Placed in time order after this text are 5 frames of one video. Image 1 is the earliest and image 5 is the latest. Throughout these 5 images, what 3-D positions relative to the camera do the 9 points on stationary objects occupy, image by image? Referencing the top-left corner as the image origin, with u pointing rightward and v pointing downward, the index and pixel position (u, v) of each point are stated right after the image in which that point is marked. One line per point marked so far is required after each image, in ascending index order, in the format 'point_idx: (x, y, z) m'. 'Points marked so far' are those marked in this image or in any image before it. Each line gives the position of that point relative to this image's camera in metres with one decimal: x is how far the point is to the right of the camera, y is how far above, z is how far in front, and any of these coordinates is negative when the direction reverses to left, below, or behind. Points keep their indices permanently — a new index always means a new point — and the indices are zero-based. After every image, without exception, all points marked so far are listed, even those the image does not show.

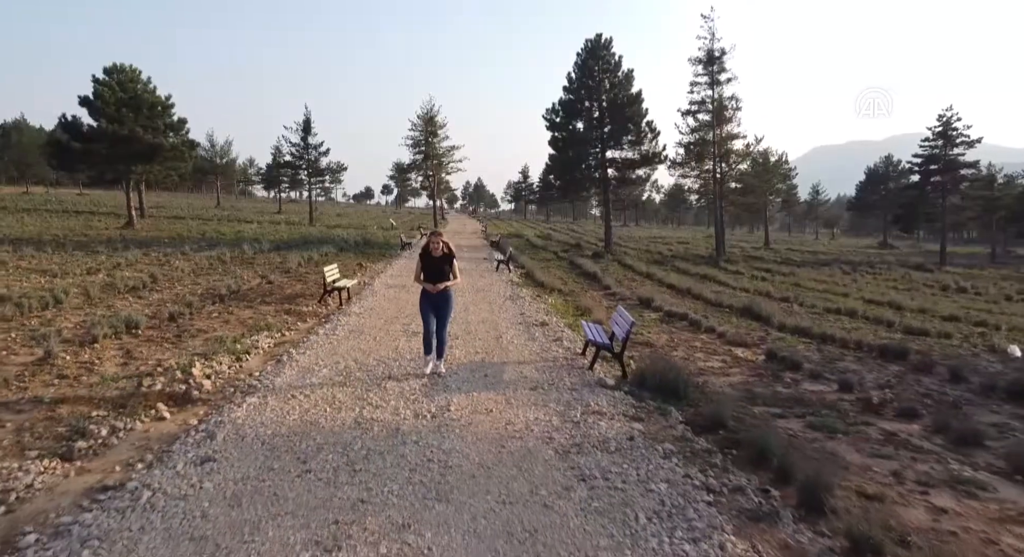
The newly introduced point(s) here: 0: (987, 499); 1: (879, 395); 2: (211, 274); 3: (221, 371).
0: (+4.6, -2.1, +5.0) m
1: (+5.8, -1.8, +8.0) m
2: (-9.6, +0.2, +16.1) m
3: (-4.6, -1.4, +8.0) m
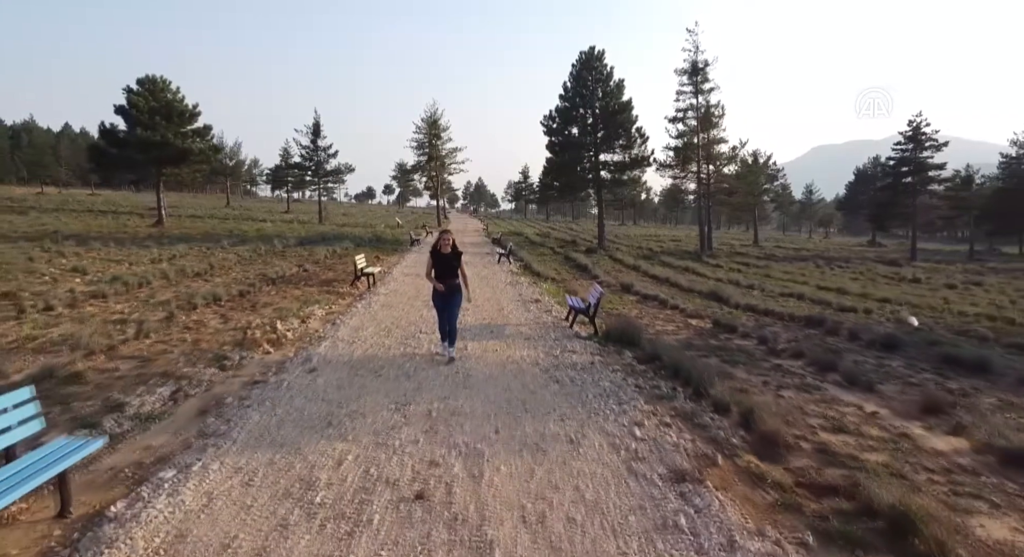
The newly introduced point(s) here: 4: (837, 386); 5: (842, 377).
0: (+4.6, -1.7, +7.7) m
1: (+5.7, -1.4, +10.7) m
2: (-9.6, +0.6, +18.9) m
3: (-4.6, -1.0, +10.7) m
4: (+5.2, -1.7, +8.1) m
5: (+5.5, -1.6, +8.5) m
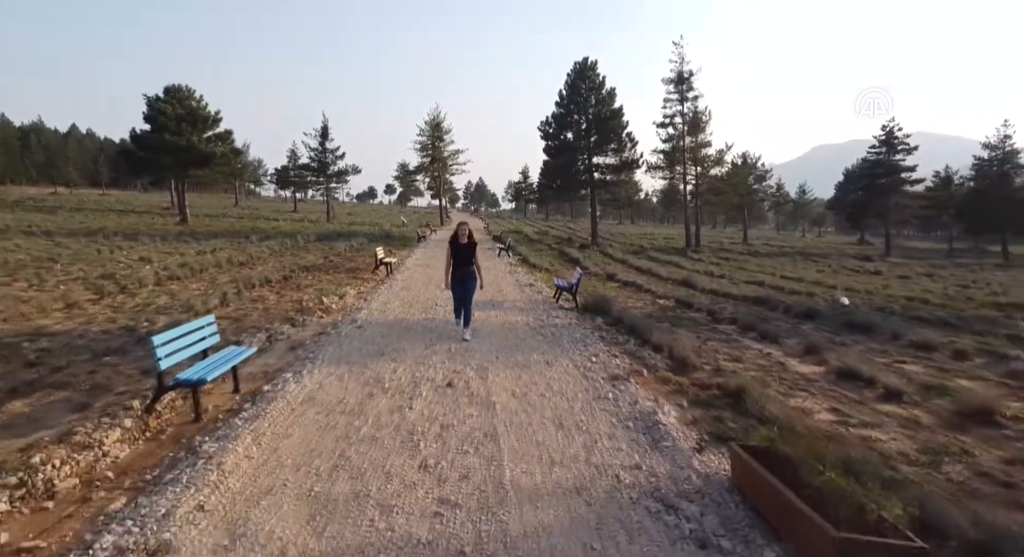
0: (+4.6, -1.3, +10.4) m
1: (+5.7, -1.0, +13.5) m
2: (-9.7, +1.0, +21.6) m
3: (-4.6, -0.6, +13.4) m
4: (+5.1, -1.3, +10.8) m
5: (+5.4, -1.2, +11.2) m
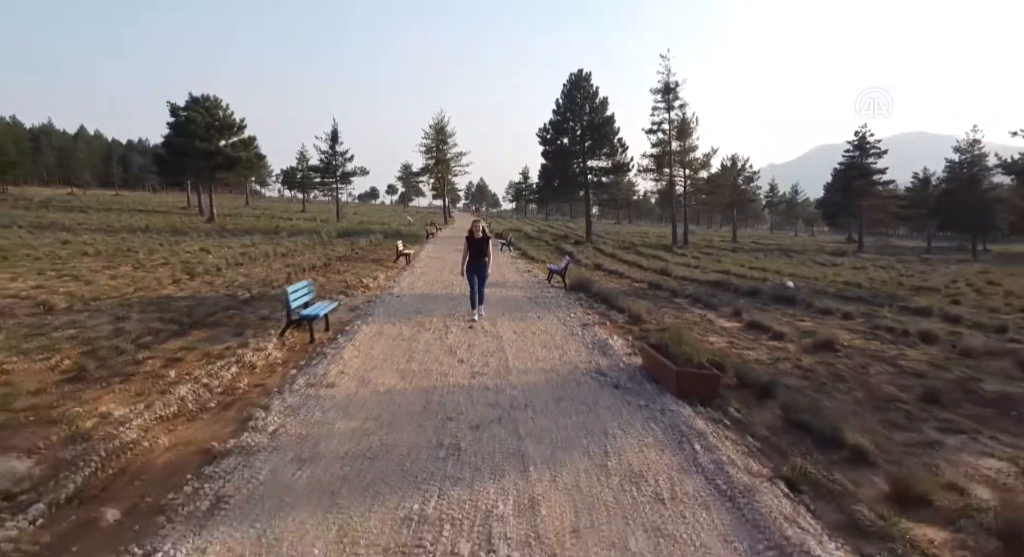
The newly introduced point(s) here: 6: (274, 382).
0: (+4.6, -0.8, +13.7) m
1: (+5.7, -0.5, +16.7) m
2: (-9.6, +1.5, +24.9) m
3: (-4.6, -0.1, +16.7) m
4: (+5.1, -0.8, +14.1) m
5: (+5.5, -0.7, +14.5) m
6: (-3.3, -1.4, +7.1) m
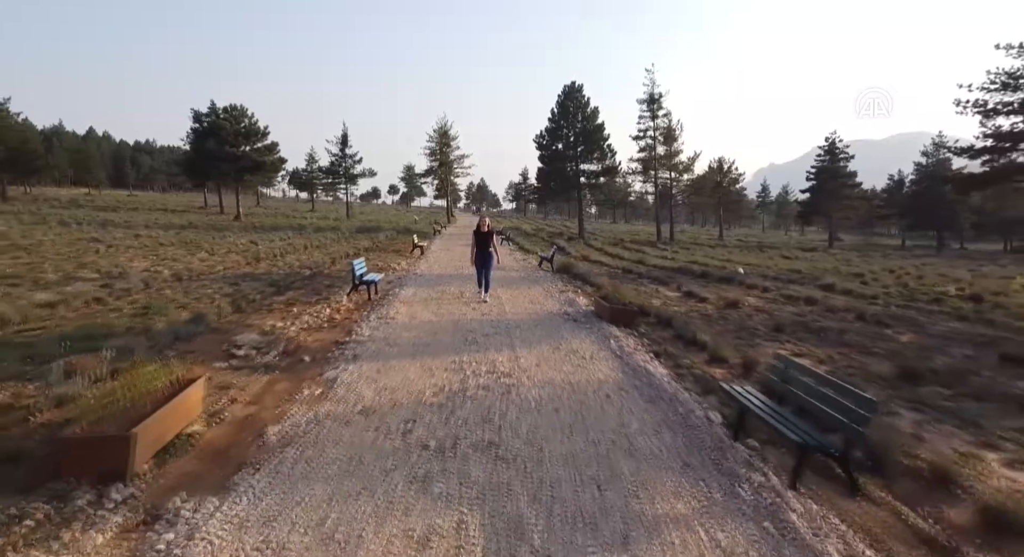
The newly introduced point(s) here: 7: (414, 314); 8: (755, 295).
0: (+4.5, -0.2, +17.7) m
1: (+5.6, +0.1, +20.7) m
2: (-9.7, +2.1, +28.9) m
3: (-4.7, +0.5, +20.7) m
4: (+5.0, -0.2, +18.1) m
5: (+5.4, -0.1, +18.5) m
6: (-3.4, -0.8, +11.1) m
7: (-2.2, -0.8, +11.5) m
8: (+7.5, -0.5, +15.5) m
